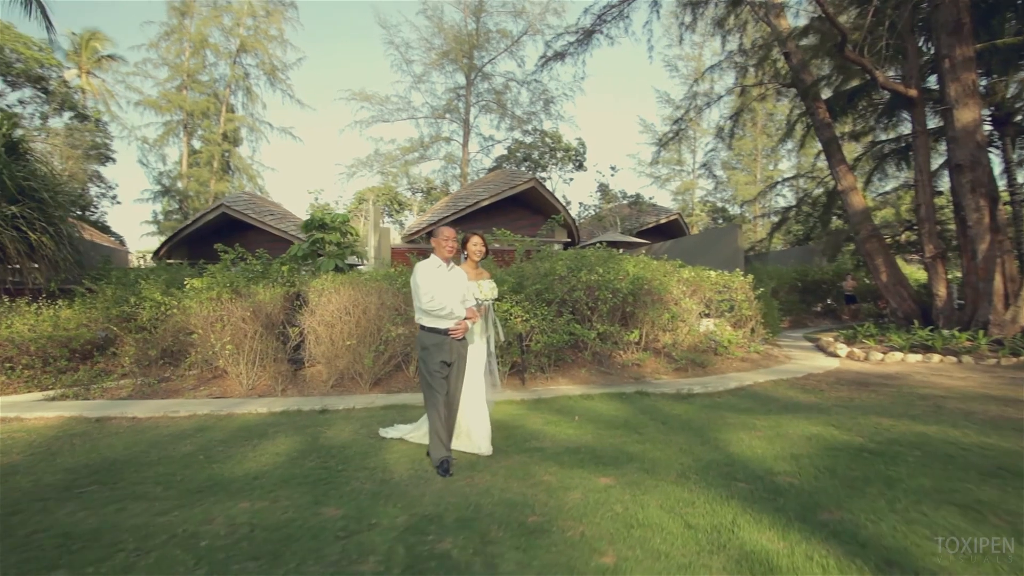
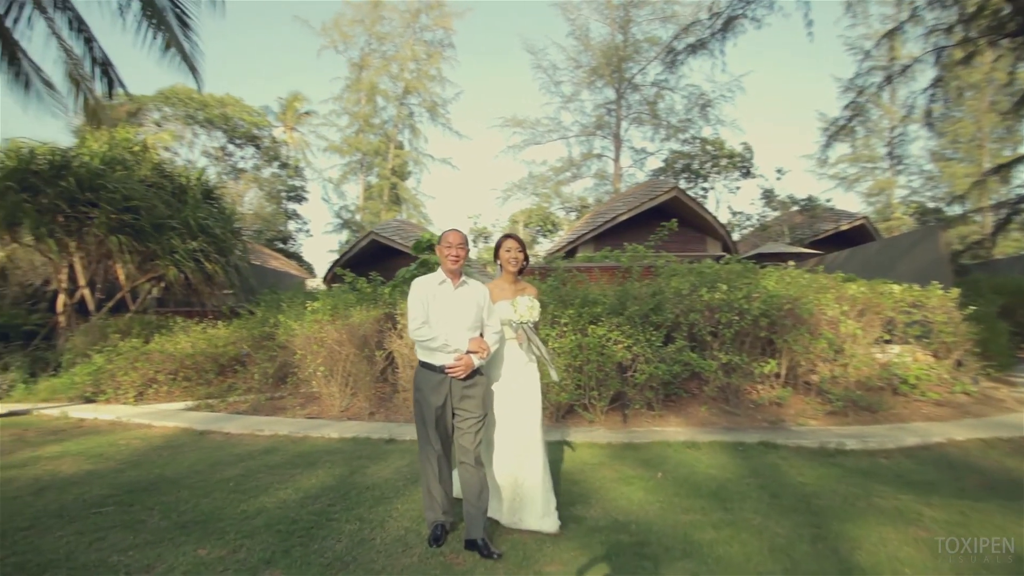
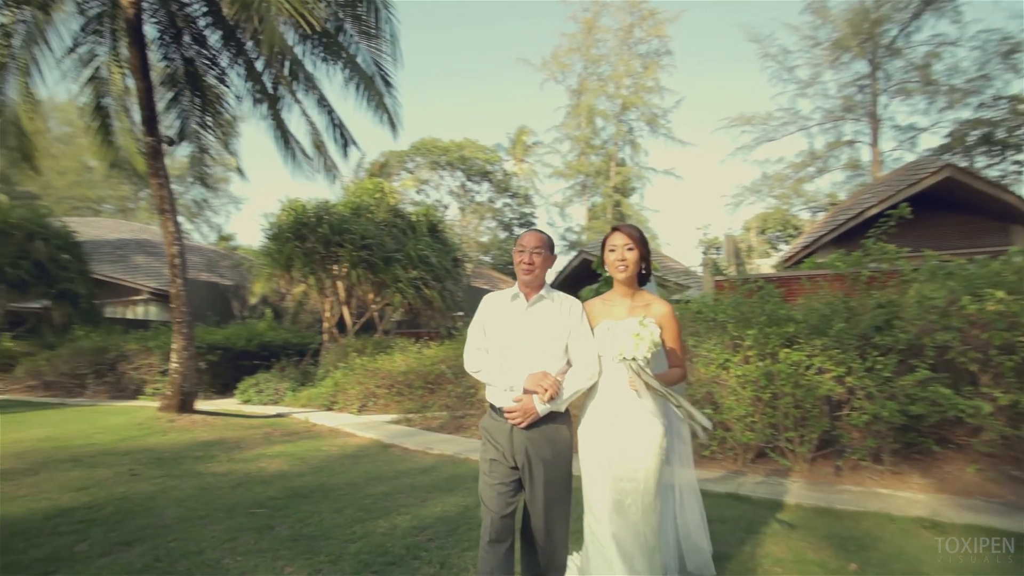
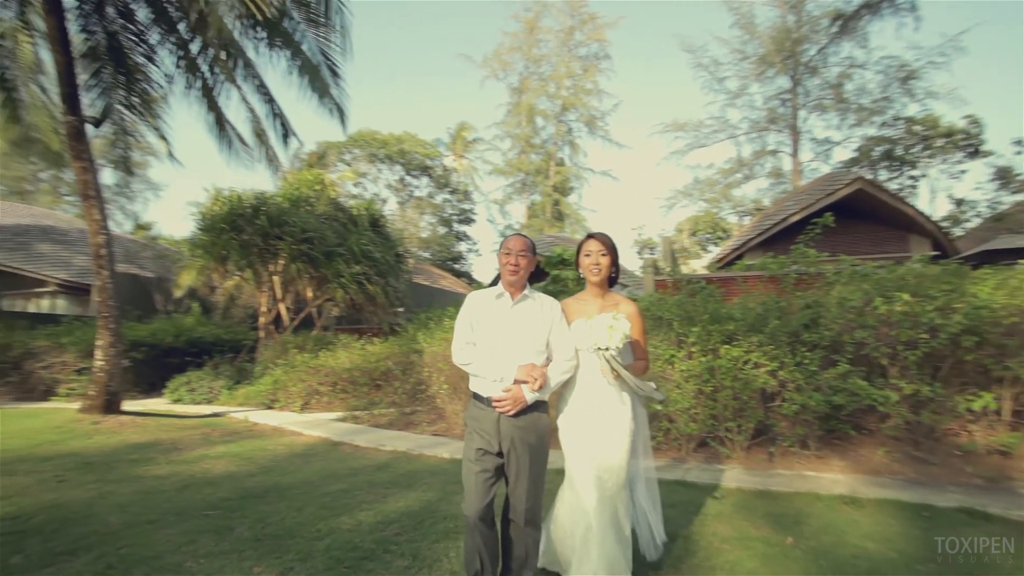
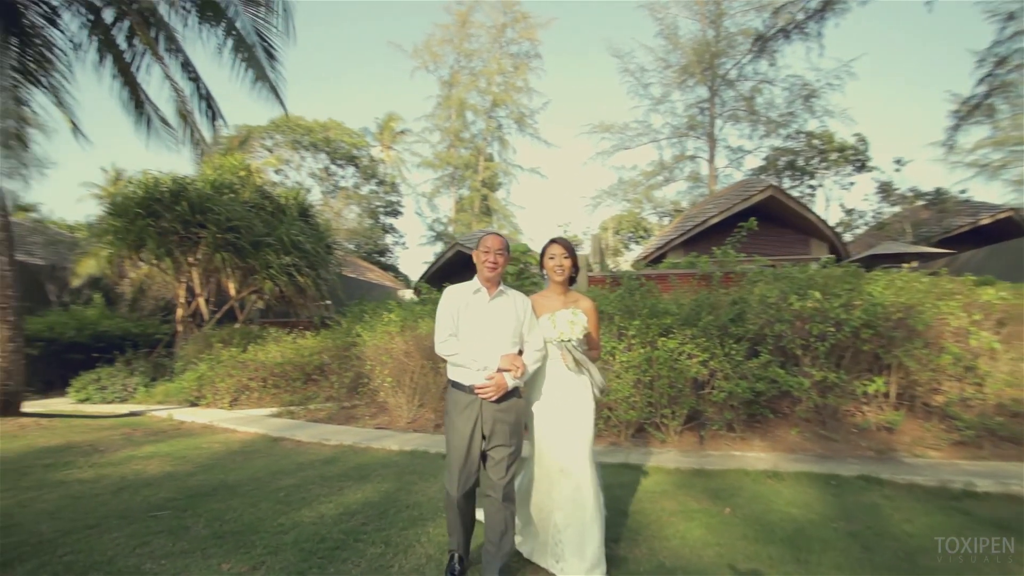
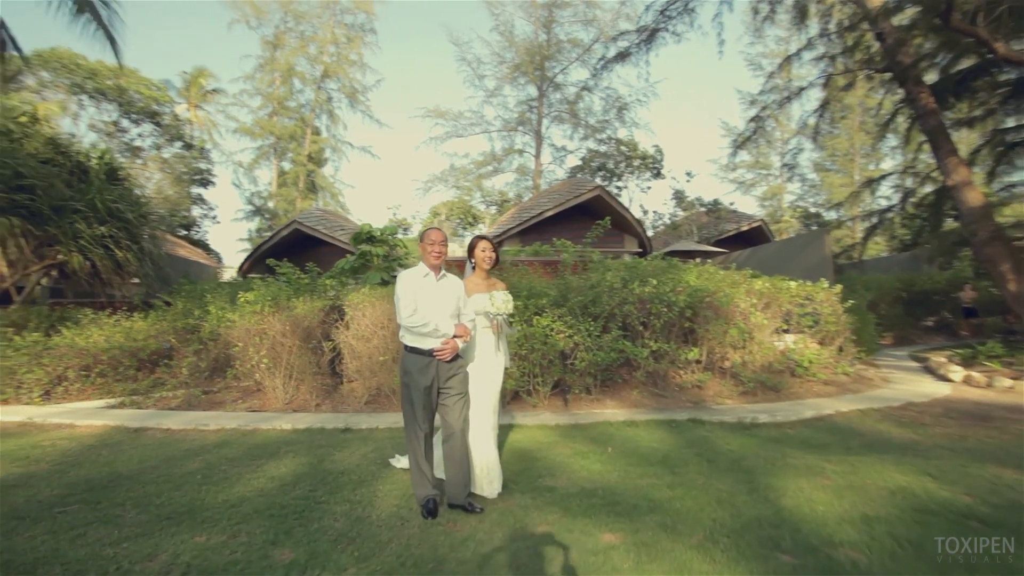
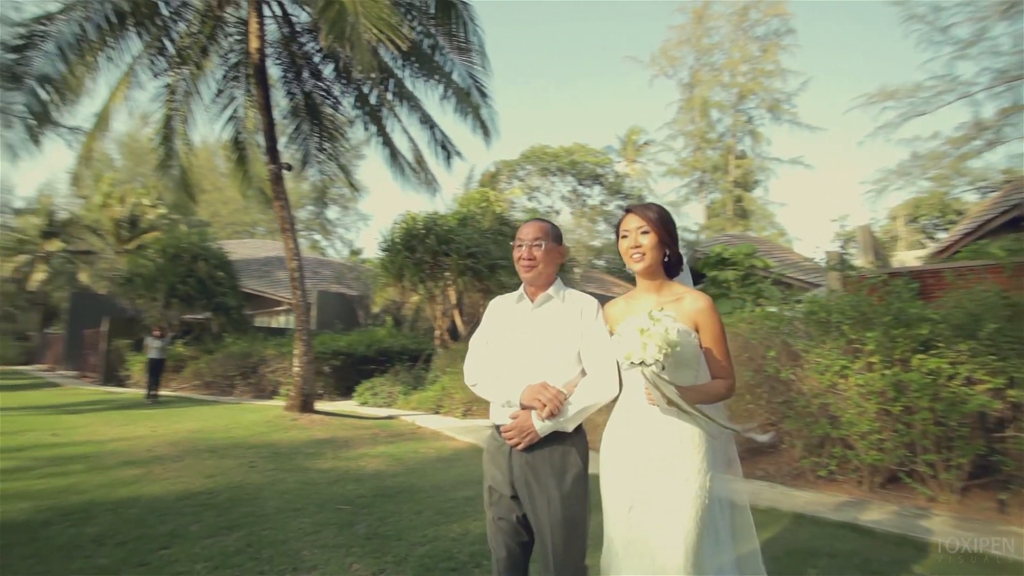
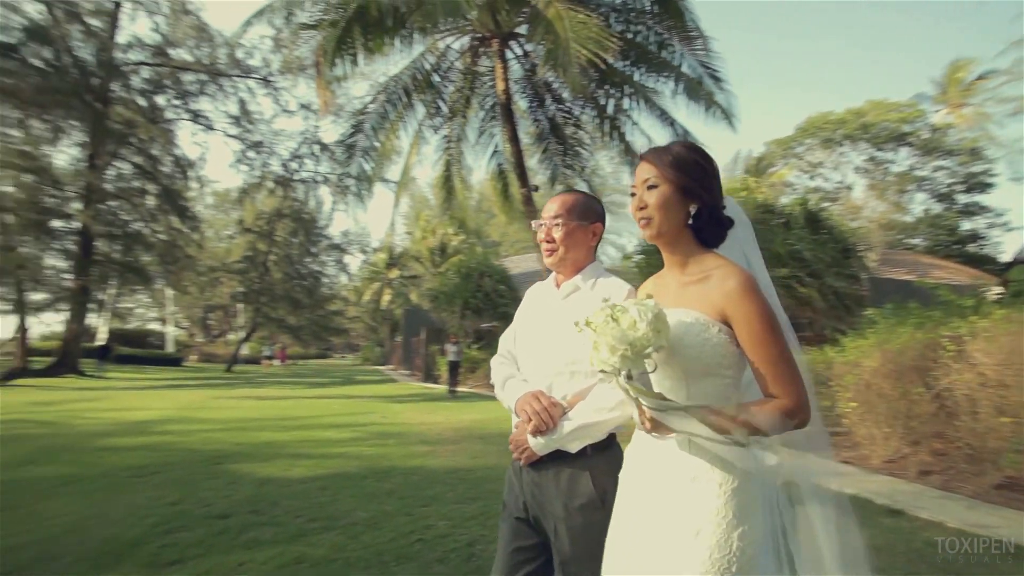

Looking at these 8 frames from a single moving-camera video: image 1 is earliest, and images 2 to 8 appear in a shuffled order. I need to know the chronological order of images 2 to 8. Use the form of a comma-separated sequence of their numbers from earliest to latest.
6, 2, 5, 4, 3, 7, 8
